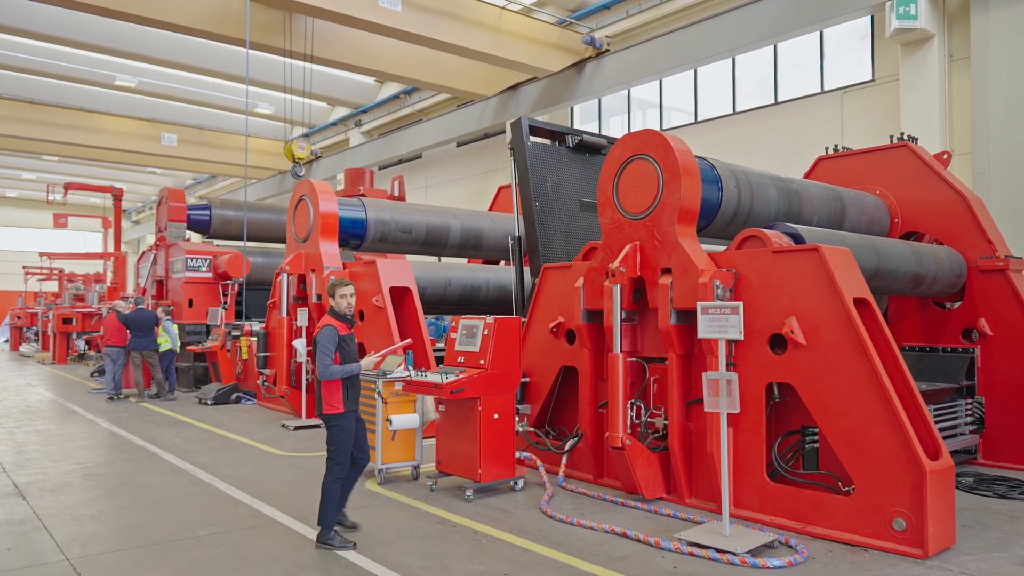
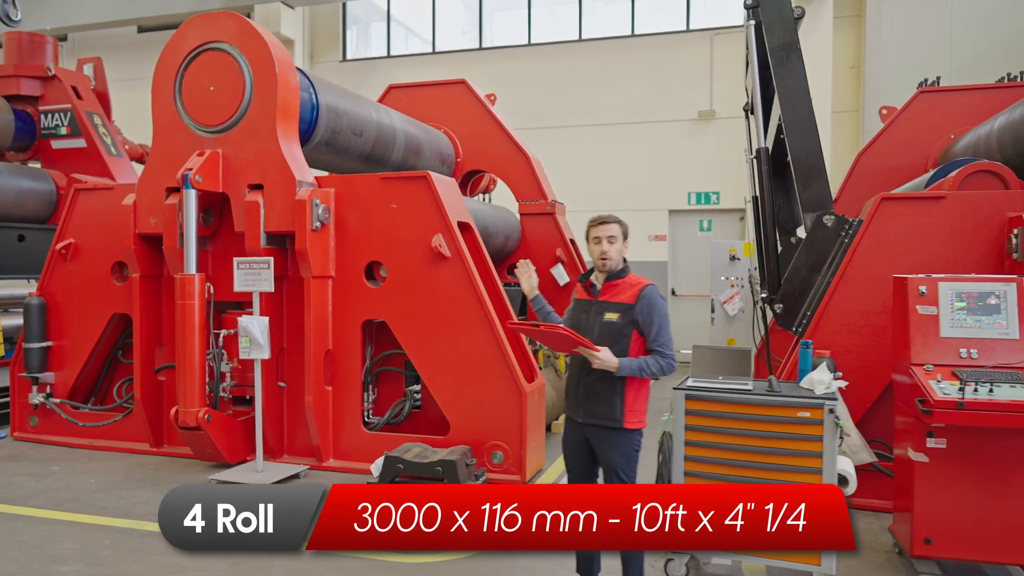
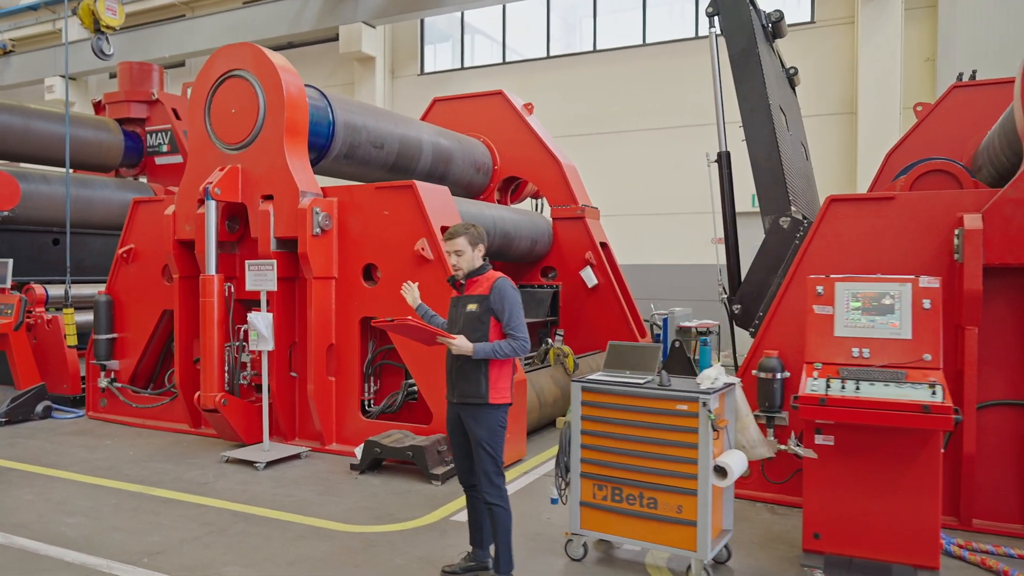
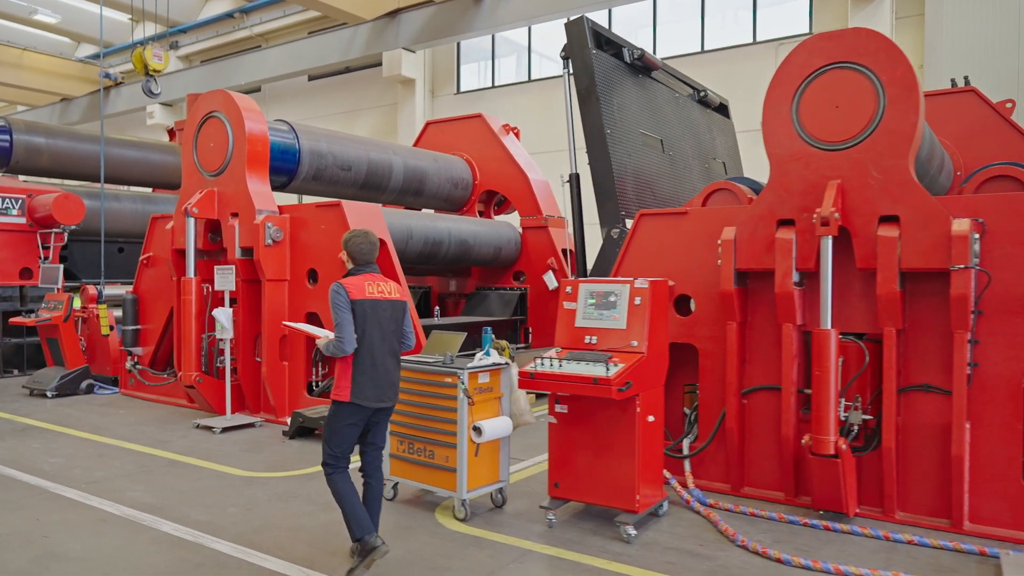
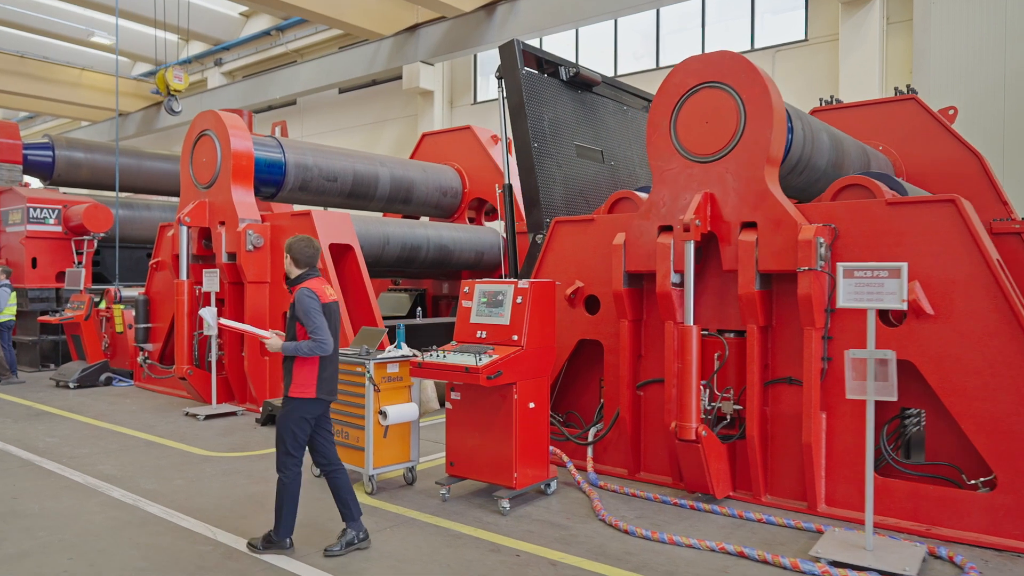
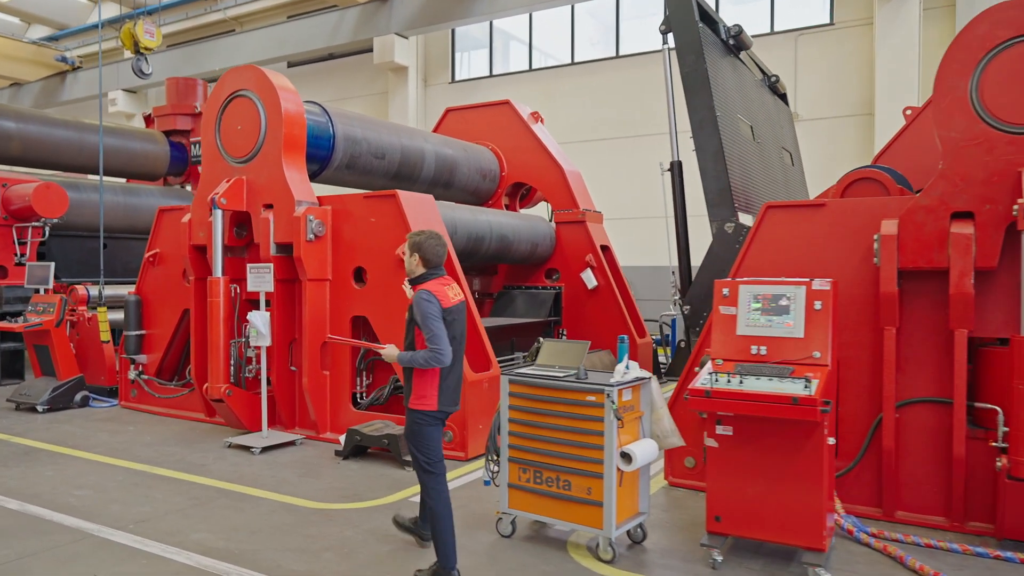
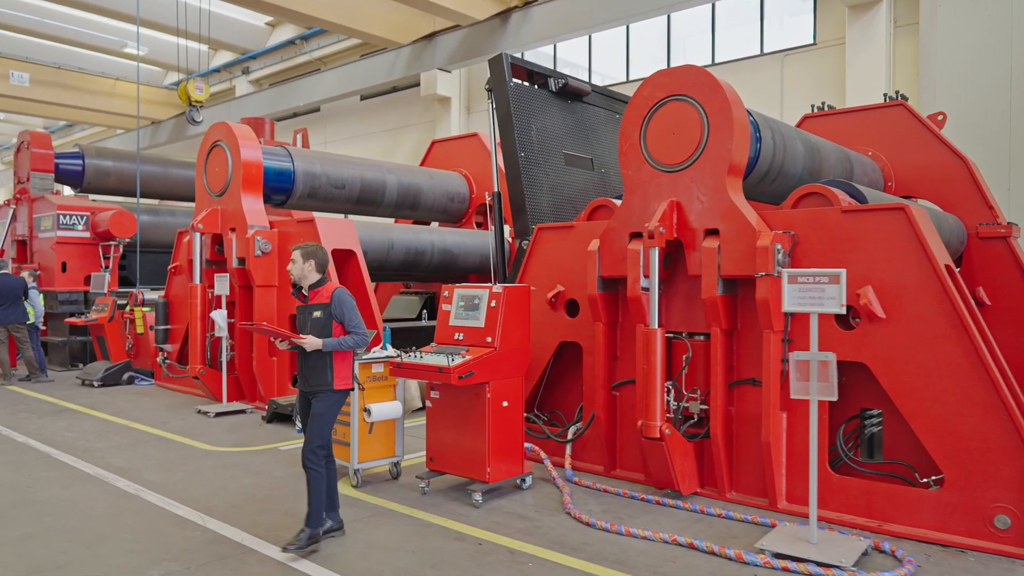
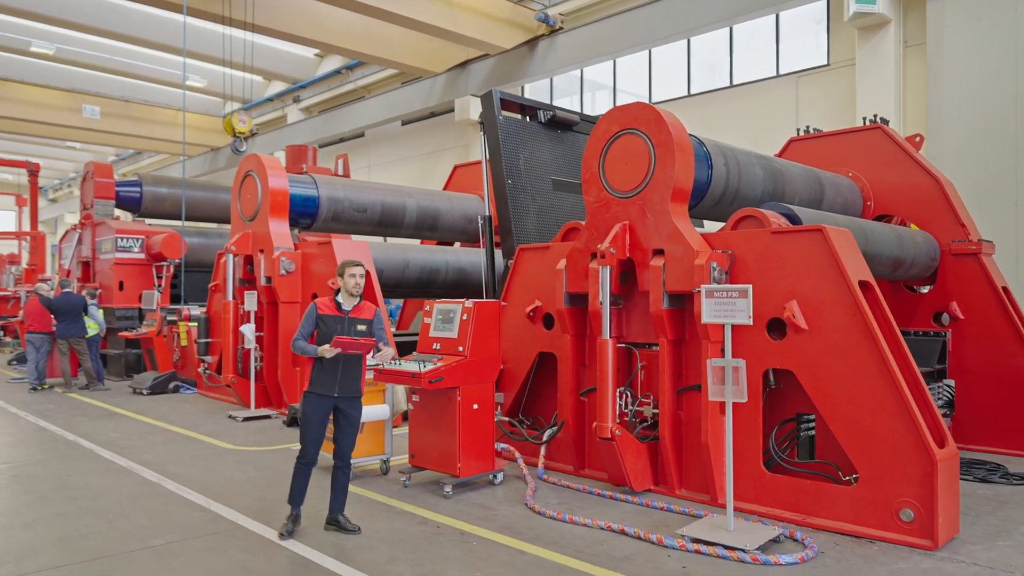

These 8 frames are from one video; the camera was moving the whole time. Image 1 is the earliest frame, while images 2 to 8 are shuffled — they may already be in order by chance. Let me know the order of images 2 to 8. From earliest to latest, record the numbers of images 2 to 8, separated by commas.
8, 7, 5, 4, 6, 3, 2
